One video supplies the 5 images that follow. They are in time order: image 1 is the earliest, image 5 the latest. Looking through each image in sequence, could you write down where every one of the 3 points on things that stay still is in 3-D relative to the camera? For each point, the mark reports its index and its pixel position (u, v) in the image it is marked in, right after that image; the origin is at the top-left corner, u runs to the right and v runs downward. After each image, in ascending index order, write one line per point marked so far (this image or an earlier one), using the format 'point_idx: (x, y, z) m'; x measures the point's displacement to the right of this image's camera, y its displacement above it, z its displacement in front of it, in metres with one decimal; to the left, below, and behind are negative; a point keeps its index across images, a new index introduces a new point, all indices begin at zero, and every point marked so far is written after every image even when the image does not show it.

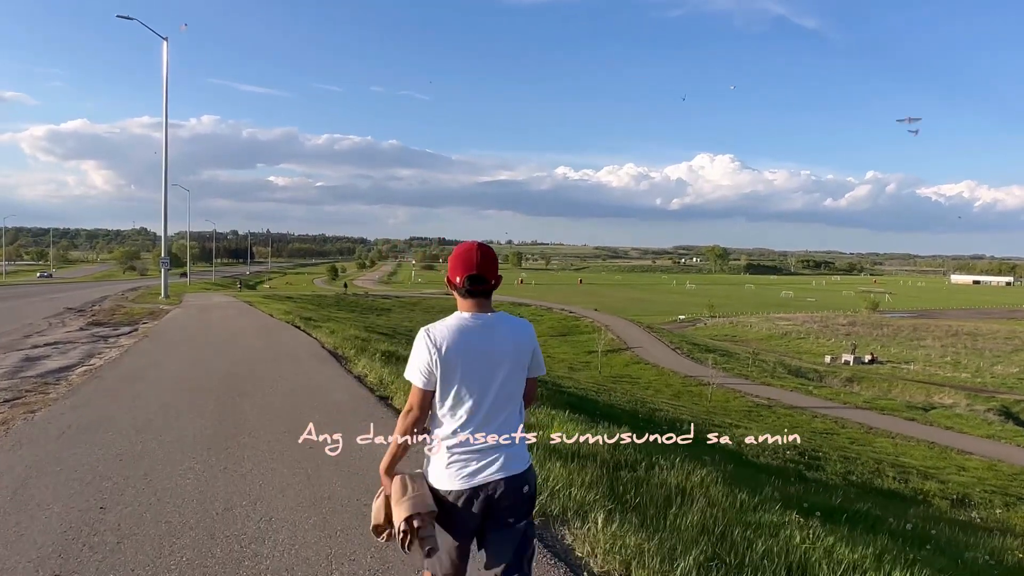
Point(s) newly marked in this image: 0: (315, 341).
0: (-4.7, -1.3, +15.3) m
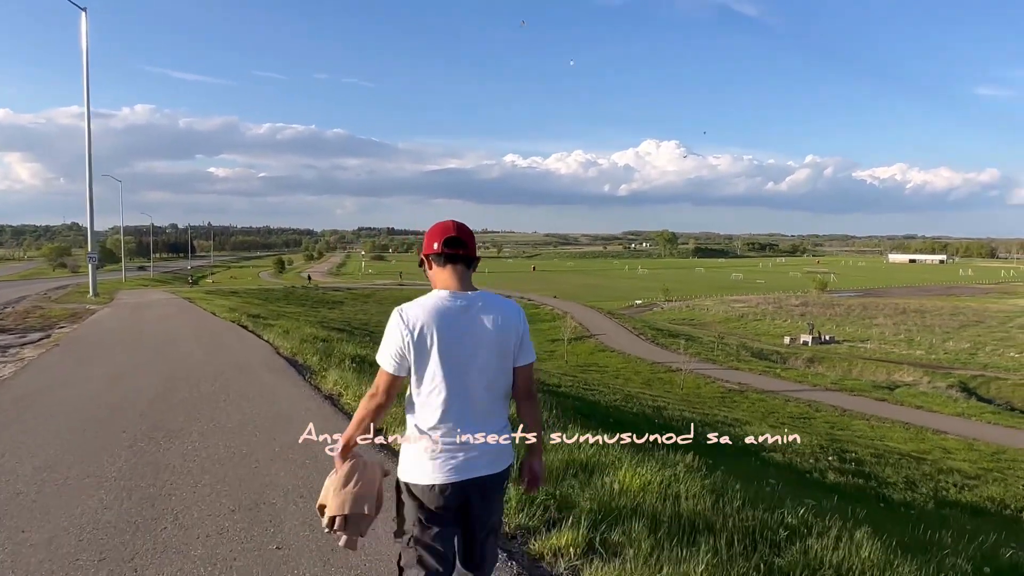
0: (-5.1, -1.2, +13.4) m
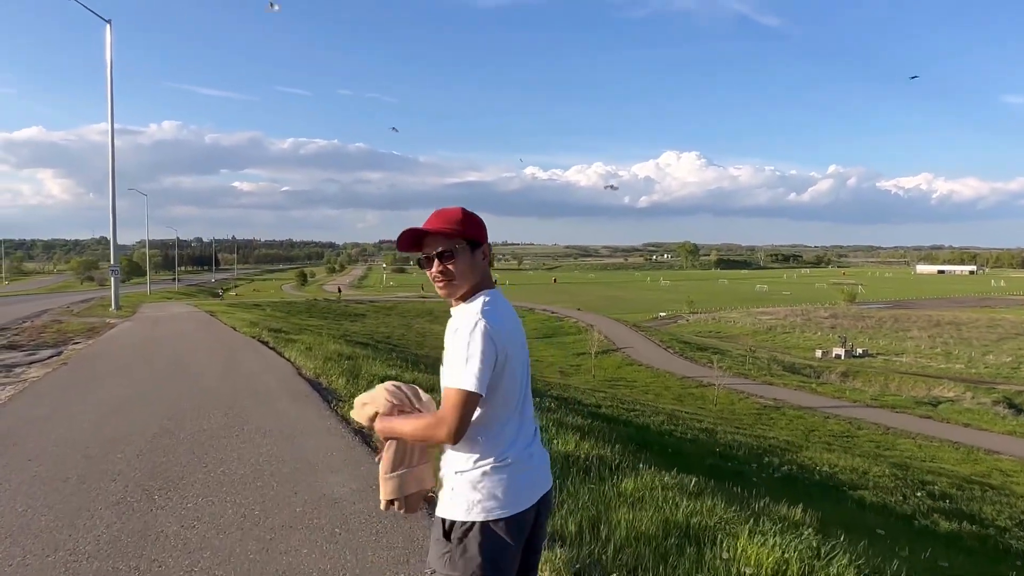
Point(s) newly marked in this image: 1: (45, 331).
0: (-4.4, -1.5, +12.7) m
1: (-12.7, -1.2, +17.5) m
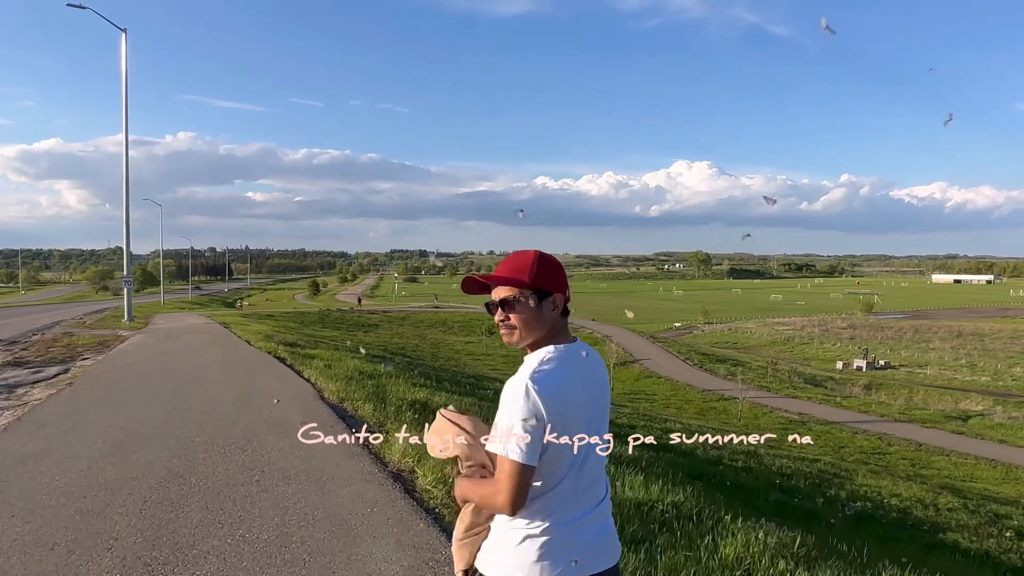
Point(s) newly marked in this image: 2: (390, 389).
0: (-3.9, -1.7, +12.1) m
1: (-12.1, -1.5, +17.0) m
2: (-2.3, -1.7, +11.6) m
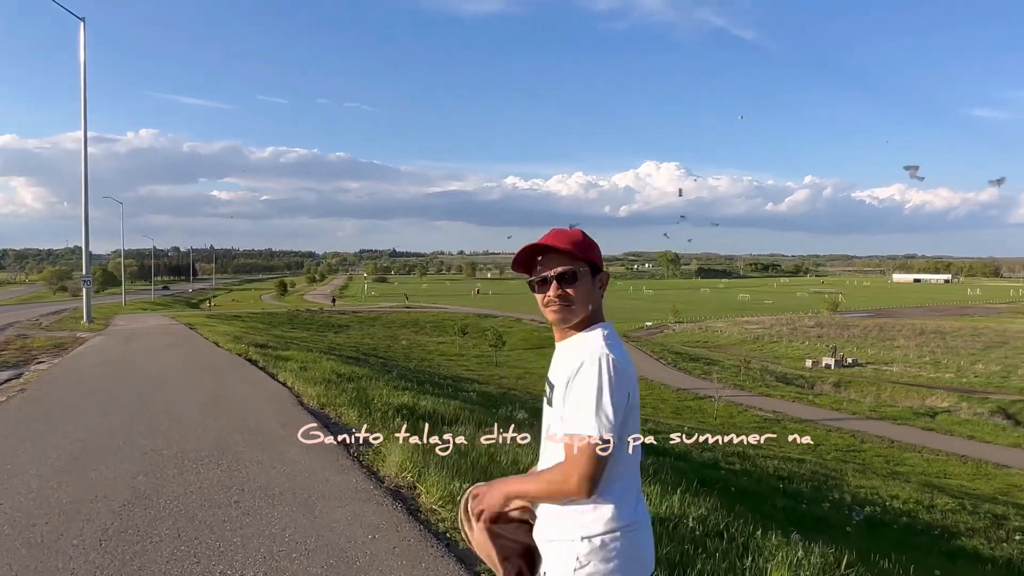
0: (-4.2, -1.7, +11.5) m
1: (-12.6, -1.5, +16.1) m
2: (-2.6, -1.7, +11.1) m
